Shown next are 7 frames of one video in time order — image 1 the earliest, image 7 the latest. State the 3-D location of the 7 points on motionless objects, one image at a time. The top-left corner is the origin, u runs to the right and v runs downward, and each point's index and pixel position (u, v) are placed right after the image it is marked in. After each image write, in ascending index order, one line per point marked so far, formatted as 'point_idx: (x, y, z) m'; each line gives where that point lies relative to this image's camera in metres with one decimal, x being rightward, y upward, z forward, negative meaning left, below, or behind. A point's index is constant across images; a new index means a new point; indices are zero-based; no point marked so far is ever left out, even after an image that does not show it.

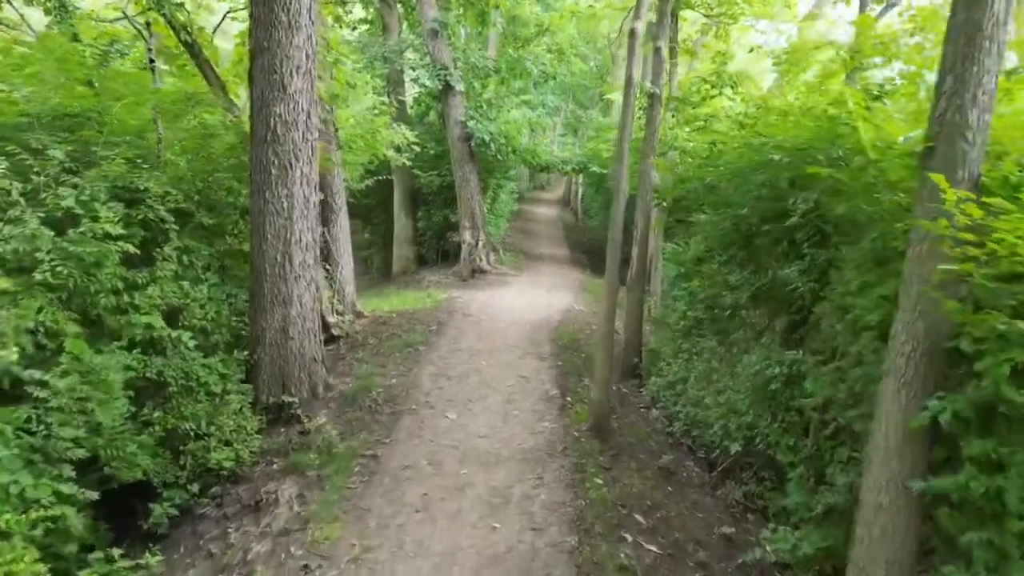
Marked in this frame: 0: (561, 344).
0: (+0.8, -0.9, +11.0) m
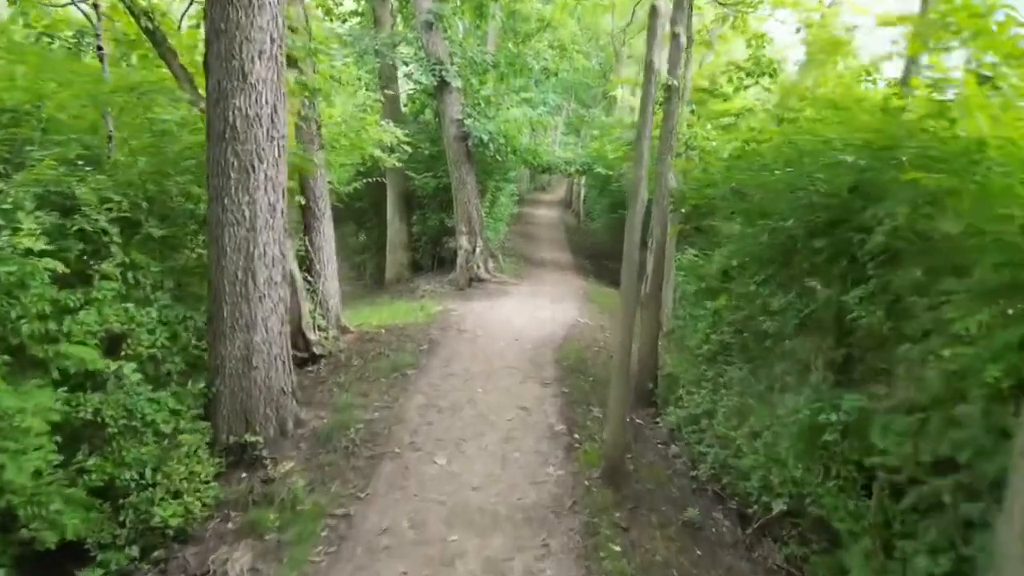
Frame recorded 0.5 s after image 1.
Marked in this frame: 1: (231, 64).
0: (+0.8, -1.1, +9.9) m
1: (-2.6, +2.1, +6.4) m
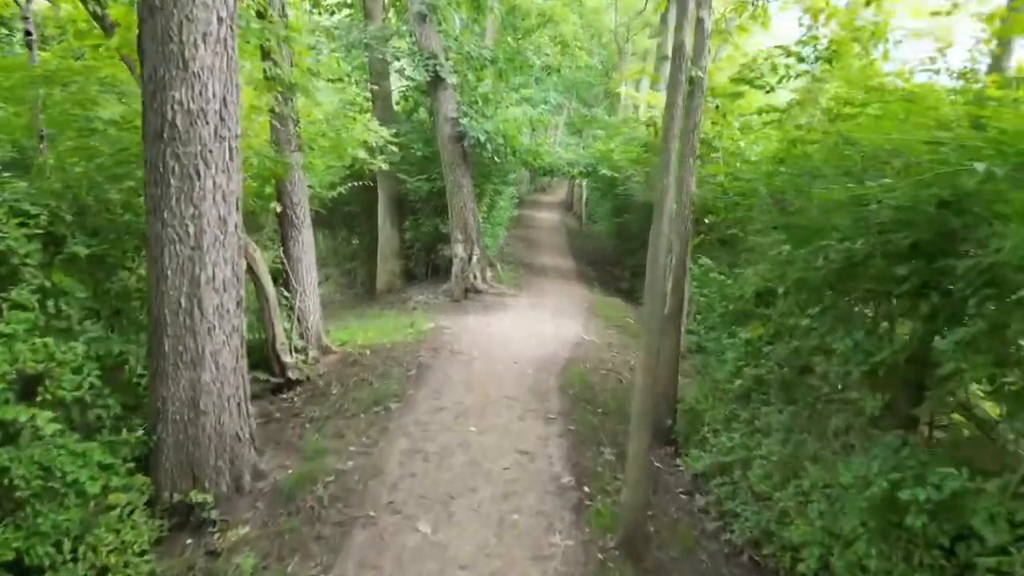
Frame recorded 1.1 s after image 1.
0: (+0.7, -1.3, +8.7) m
1: (-2.6, +1.8, +5.3) m
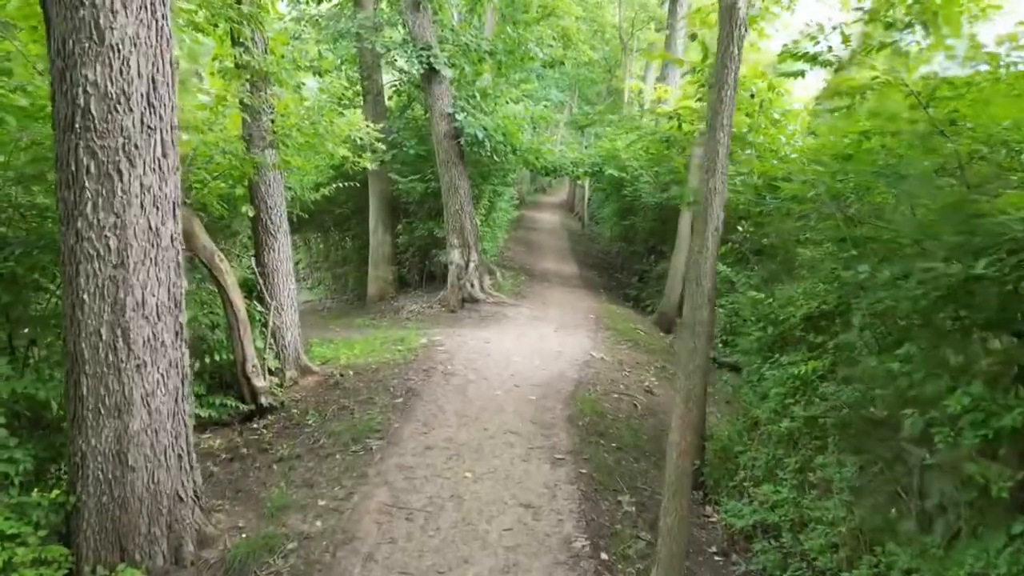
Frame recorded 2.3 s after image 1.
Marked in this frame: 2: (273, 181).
0: (+0.8, -1.5, +7.6) m
1: (-2.6, +1.7, +4.2) m
2: (-3.2, +1.4, +9.3) m
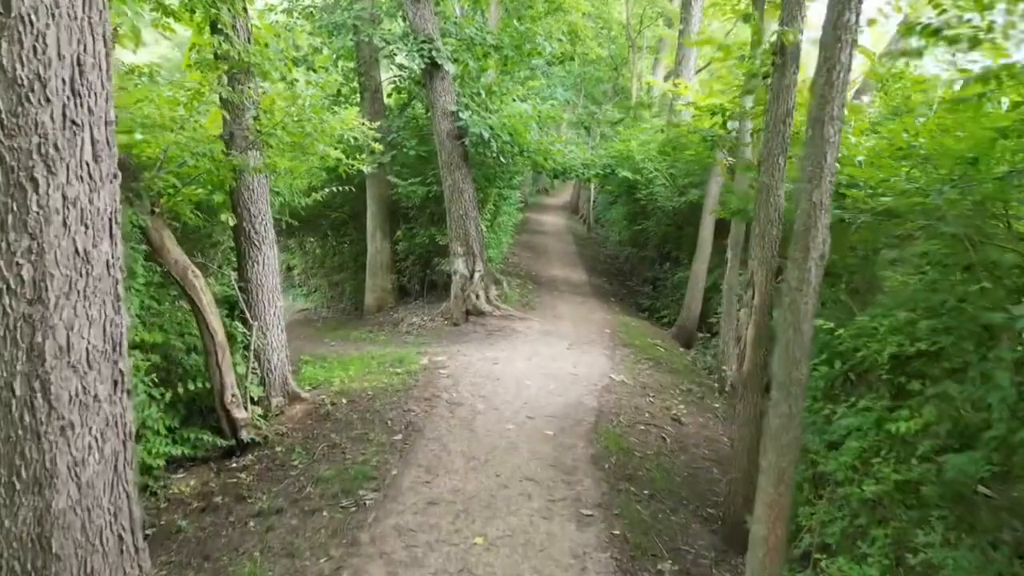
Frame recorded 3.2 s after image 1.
0: (+0.9, -1.7, +6.6) m
1: (-2.5, +1.4, +3.2) m
2: (-3.0, +1.2, +8.3) m
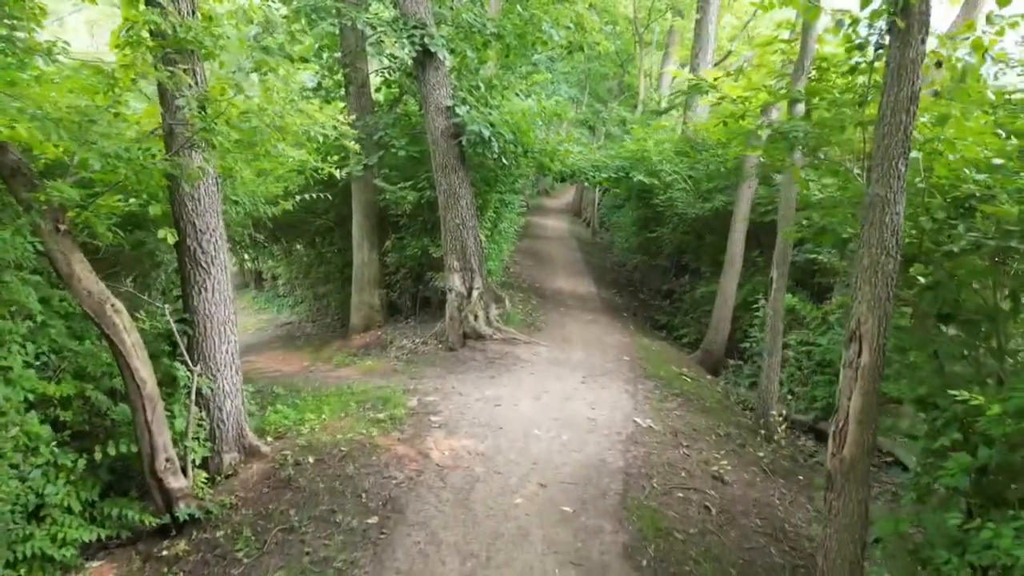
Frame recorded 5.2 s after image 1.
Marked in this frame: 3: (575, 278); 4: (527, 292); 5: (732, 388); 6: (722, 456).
0: (+1.0, -2.0, +5.1) m
1: (-2.4, +1.1, +1.6) m
2: (-3.0, +0.9, +6.7) m
3: (+1.6, +0.2, +17.6) m
4: (+0.3, -0.1, +14.9) m
5: (+3.3, -1.5, +10.4) m
6: (+2.3, -1.9, +7.7) m
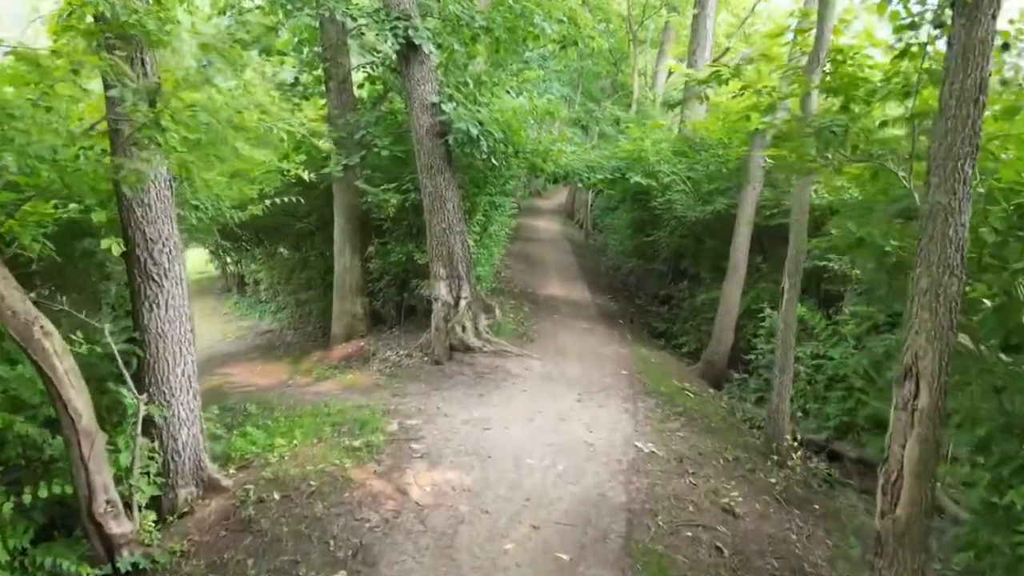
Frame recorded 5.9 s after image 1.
0: (+0.9, -2.2, +4.4) m
1: (-2.4, +1.0, +0.9) m
2: (-3.1, +0.8, +6.0) m
3: (+1.4, +0.1, +17.0) m
4: (+0.1, -0.2, +14.2) m
5: (+3.2, -1.6, +9.7) m
6: (+2.2, -2.0, +7.1) m
